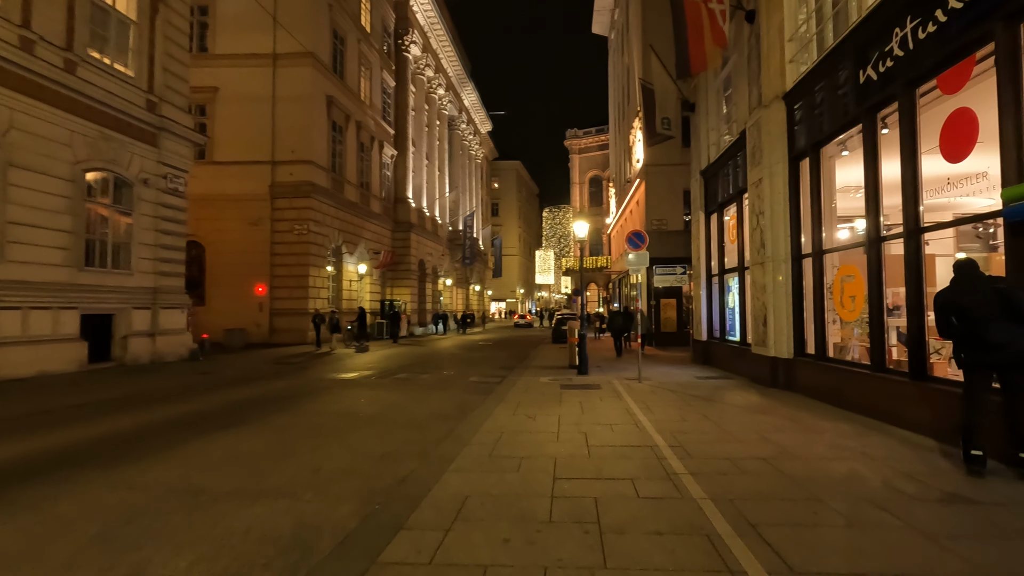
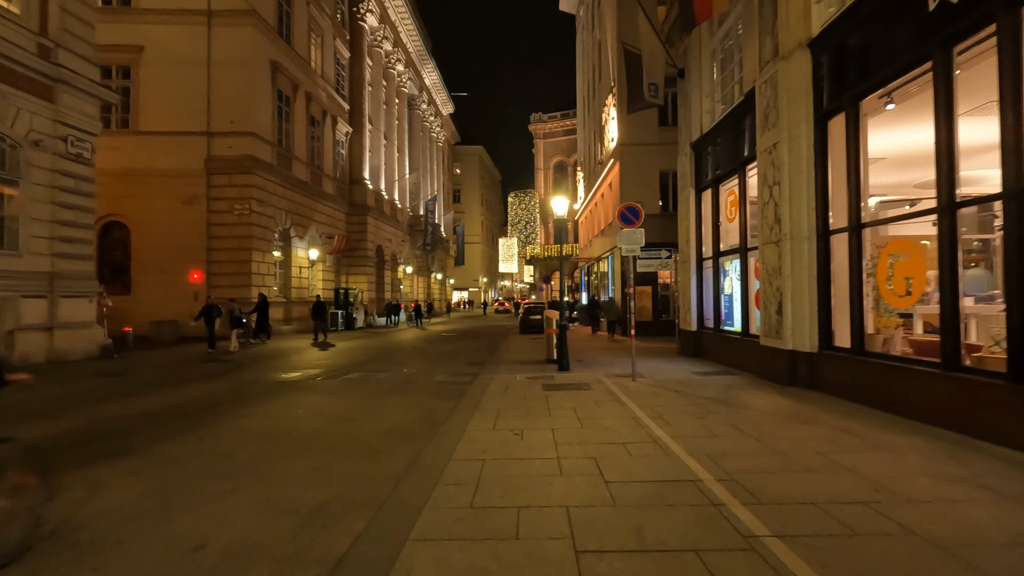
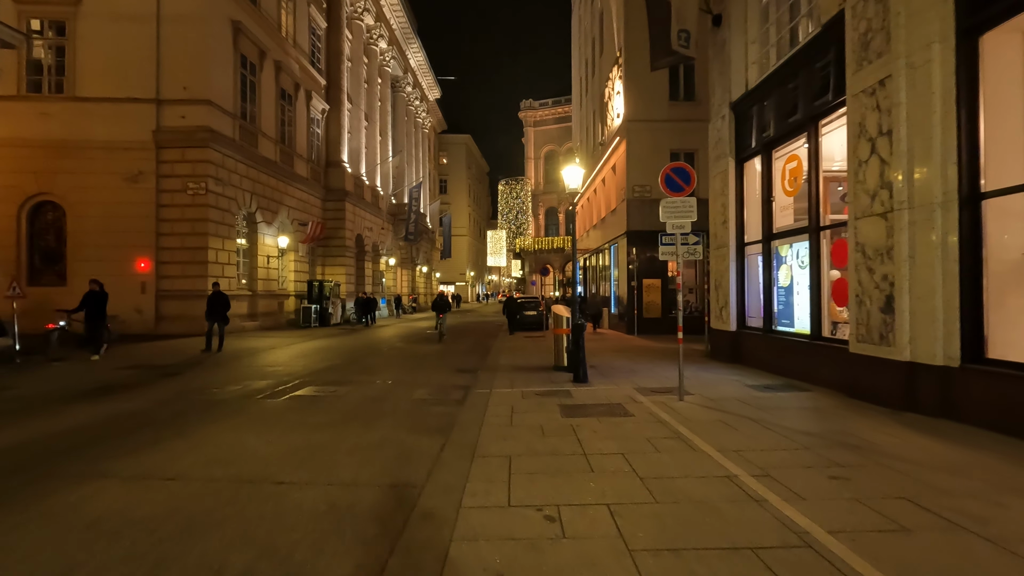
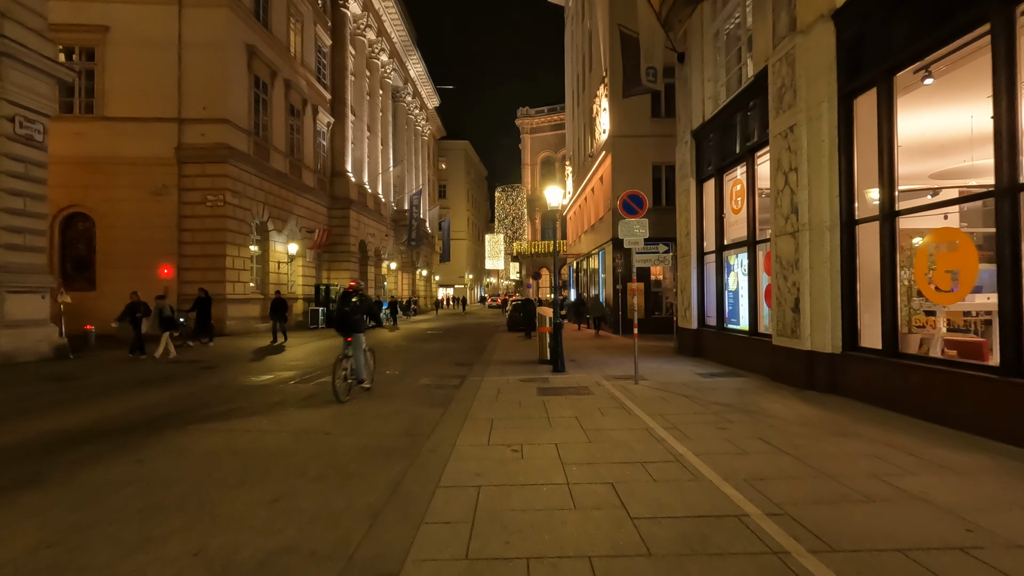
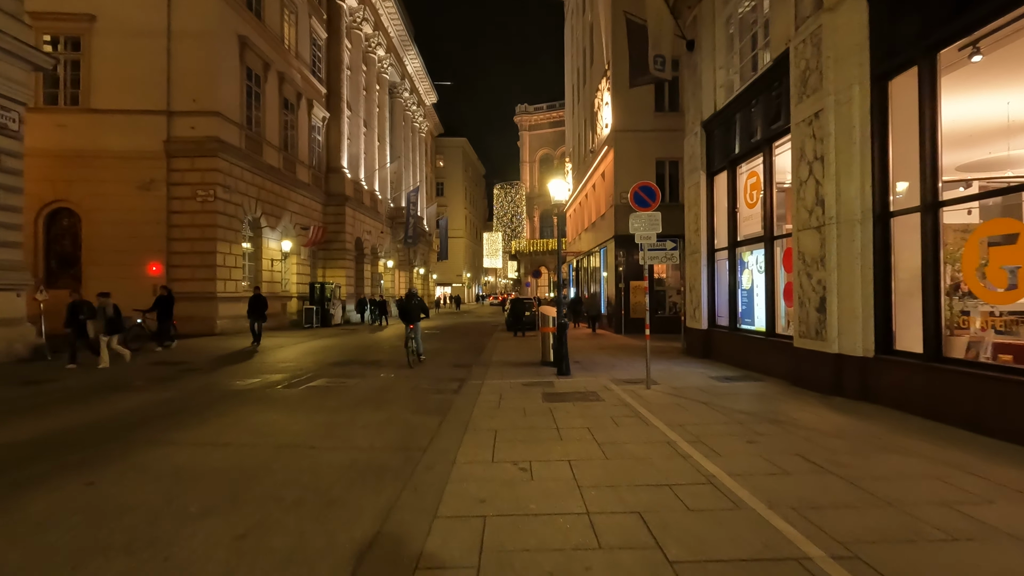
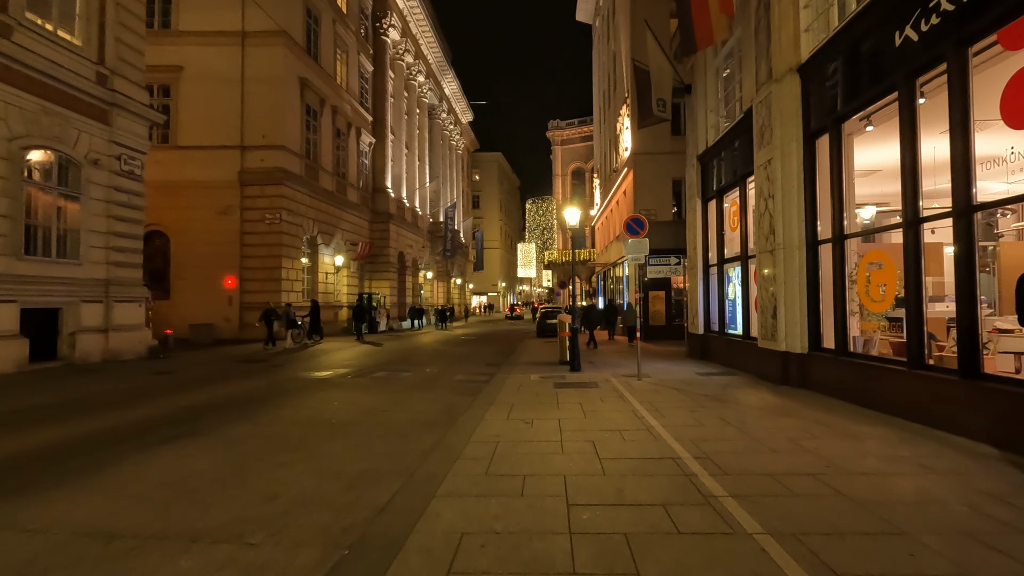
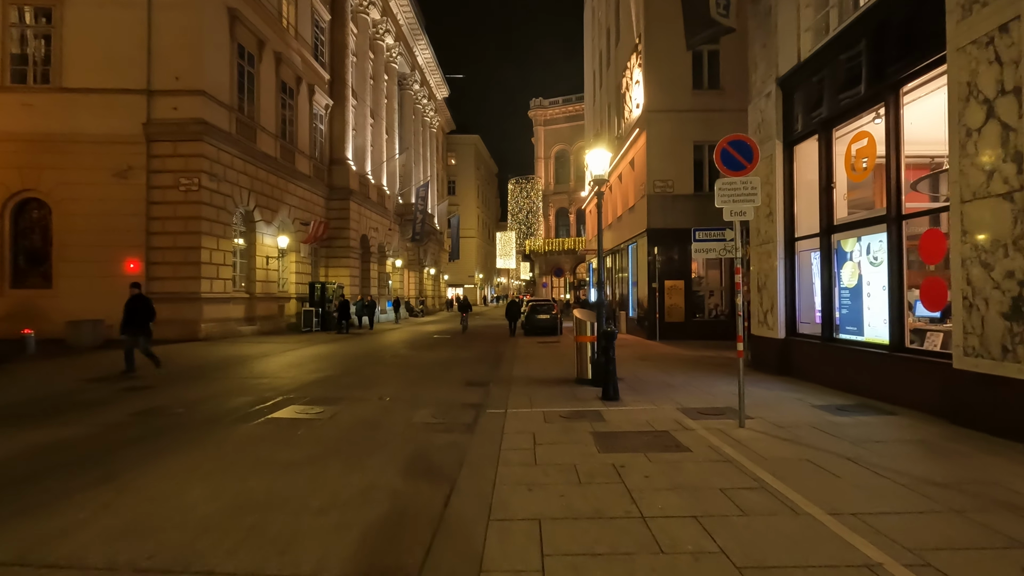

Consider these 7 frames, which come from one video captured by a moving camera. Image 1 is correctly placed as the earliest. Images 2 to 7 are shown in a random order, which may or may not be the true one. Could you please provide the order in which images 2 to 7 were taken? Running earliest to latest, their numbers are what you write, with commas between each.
6, 2, 4, 5, 3, 7
